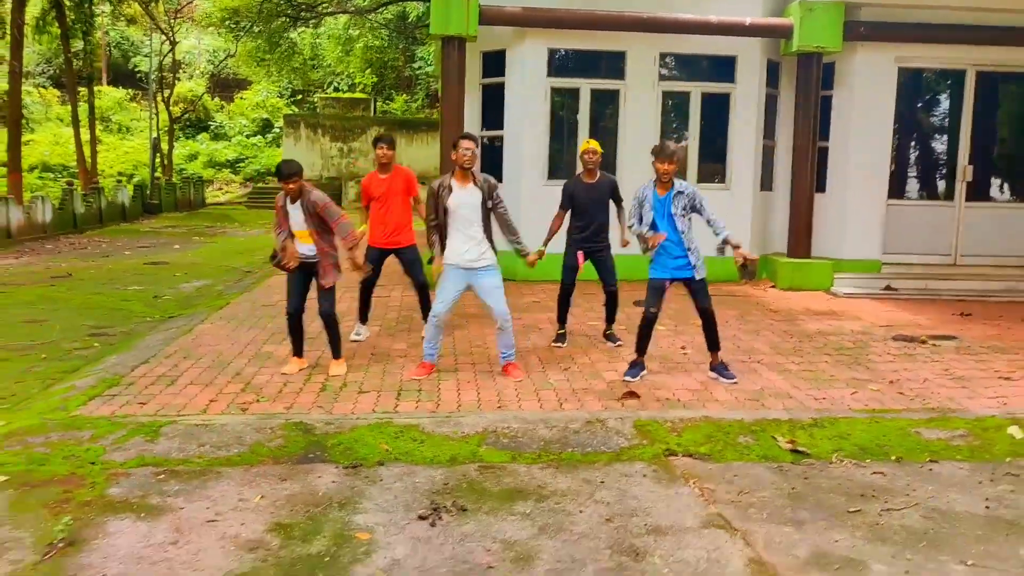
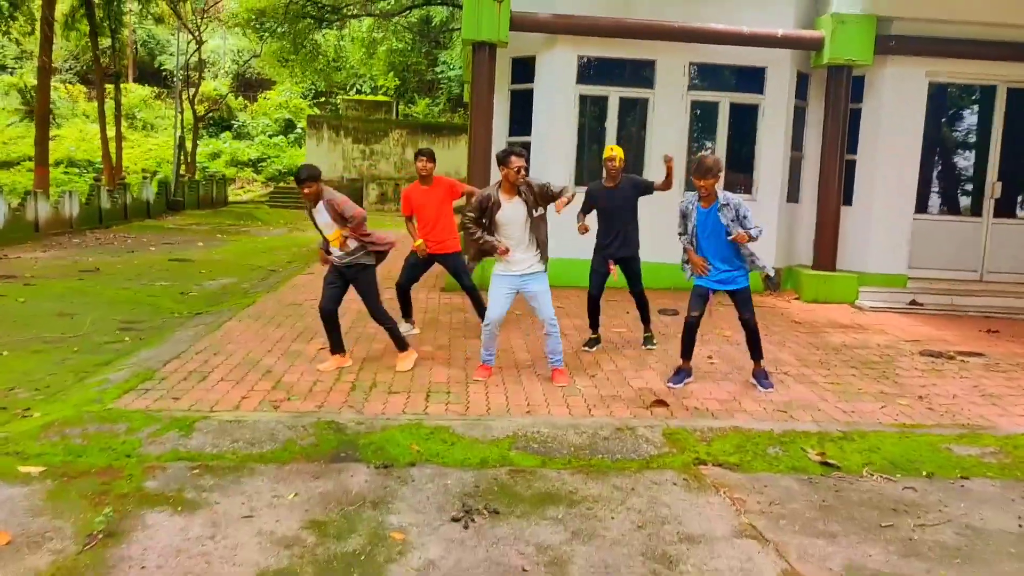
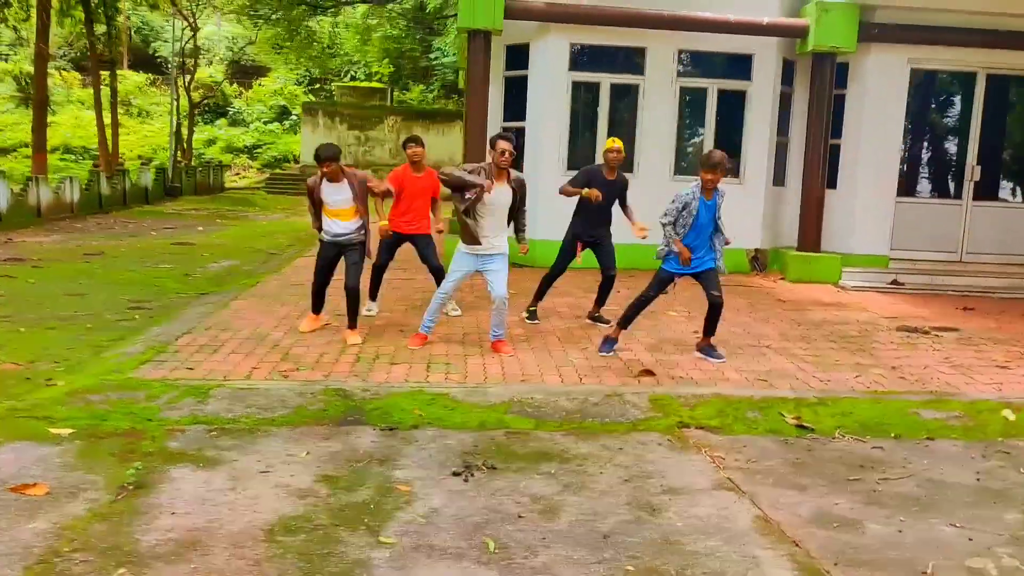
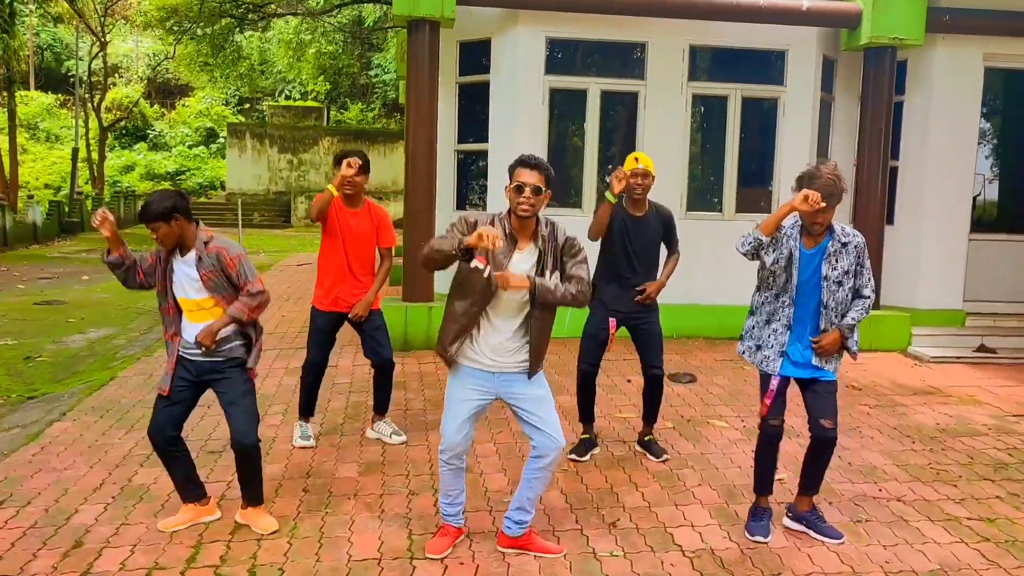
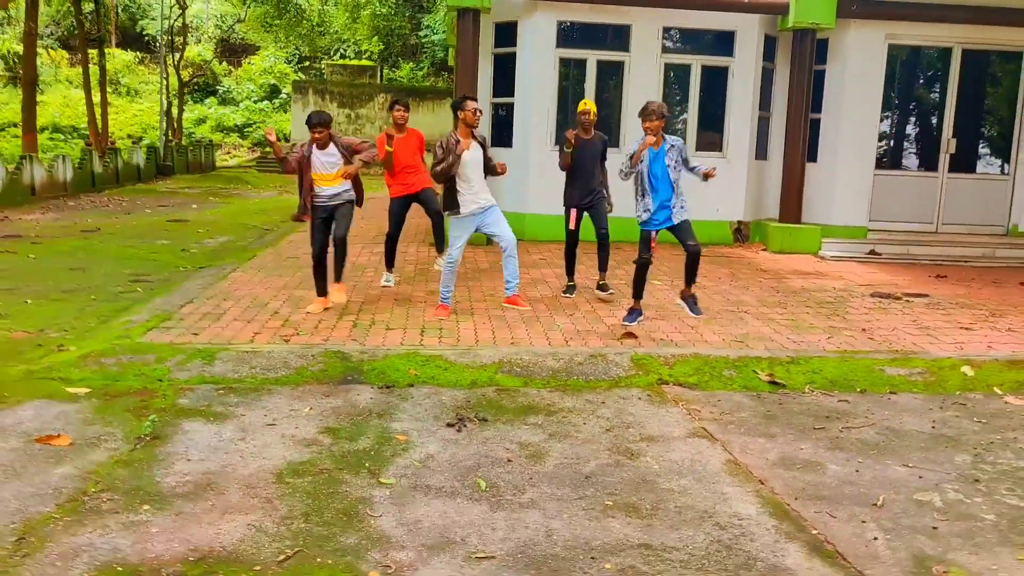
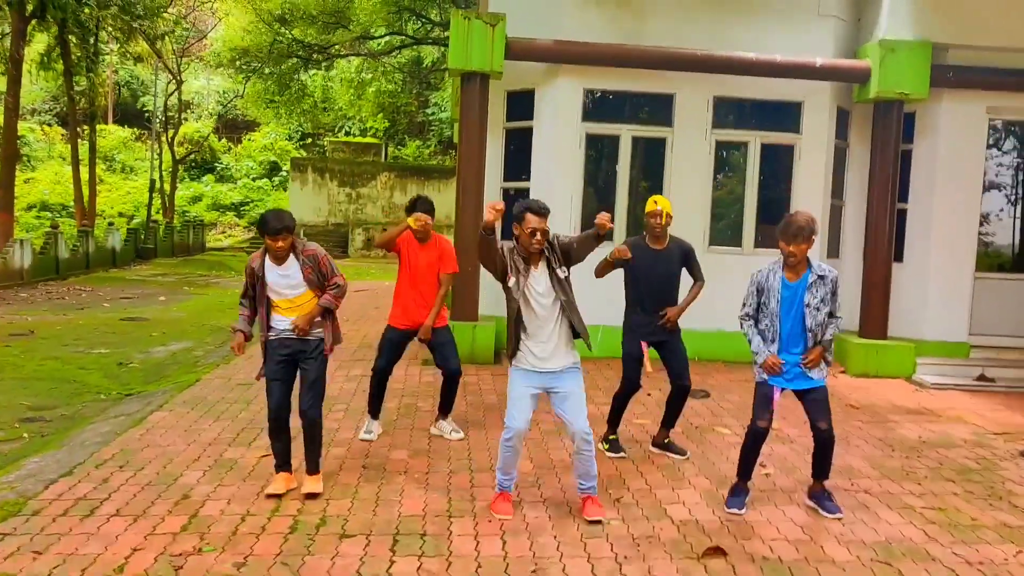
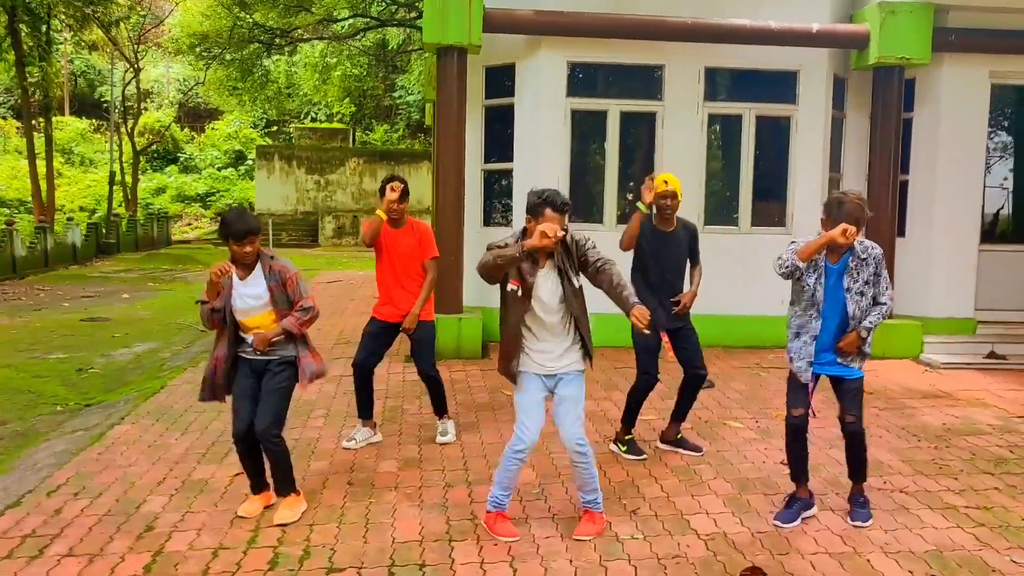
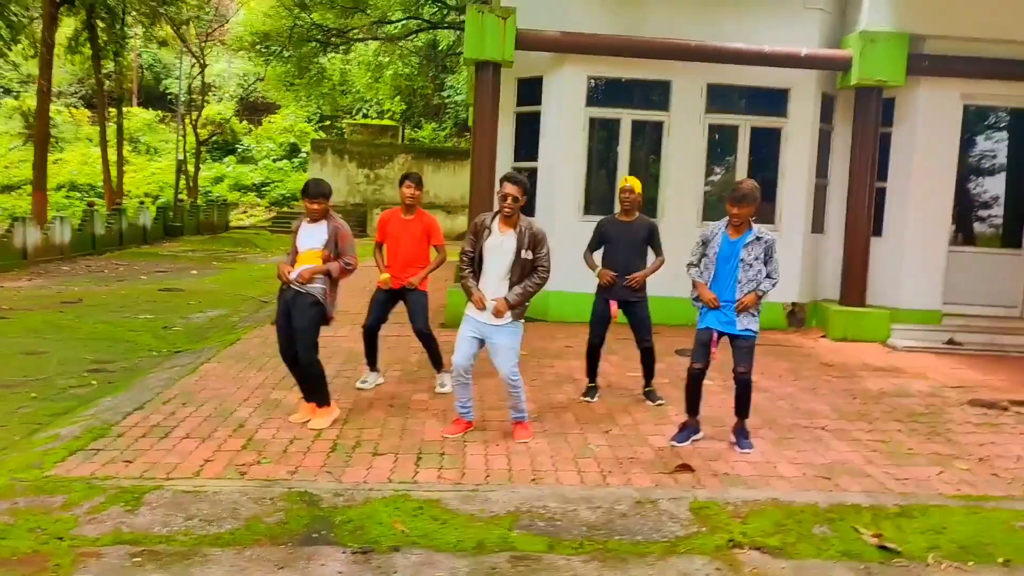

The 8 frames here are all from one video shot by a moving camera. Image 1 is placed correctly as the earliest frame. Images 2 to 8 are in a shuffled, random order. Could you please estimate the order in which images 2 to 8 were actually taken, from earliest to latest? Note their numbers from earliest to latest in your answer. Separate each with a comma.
5, 3, 2, 8, 6, 7, 4
